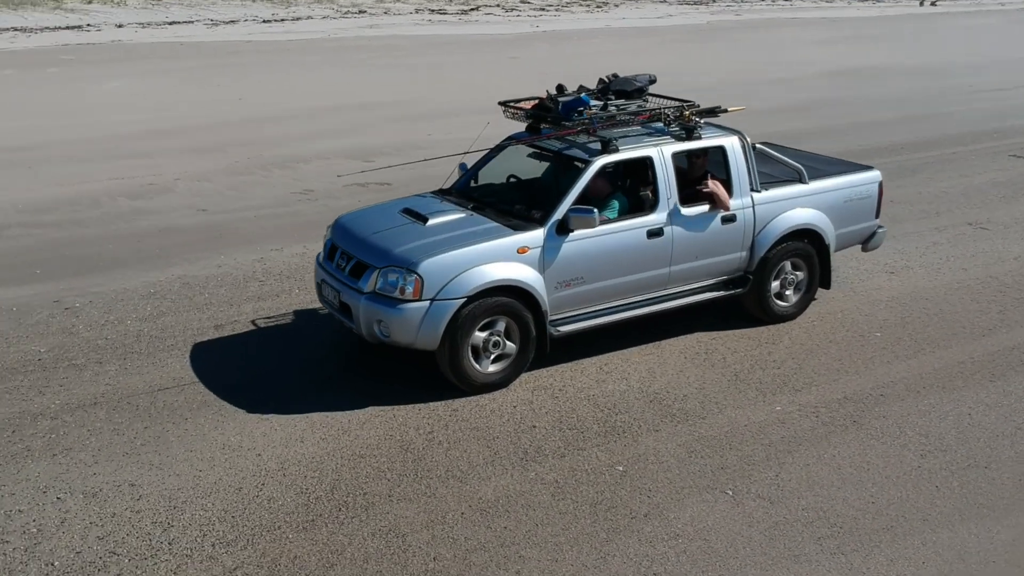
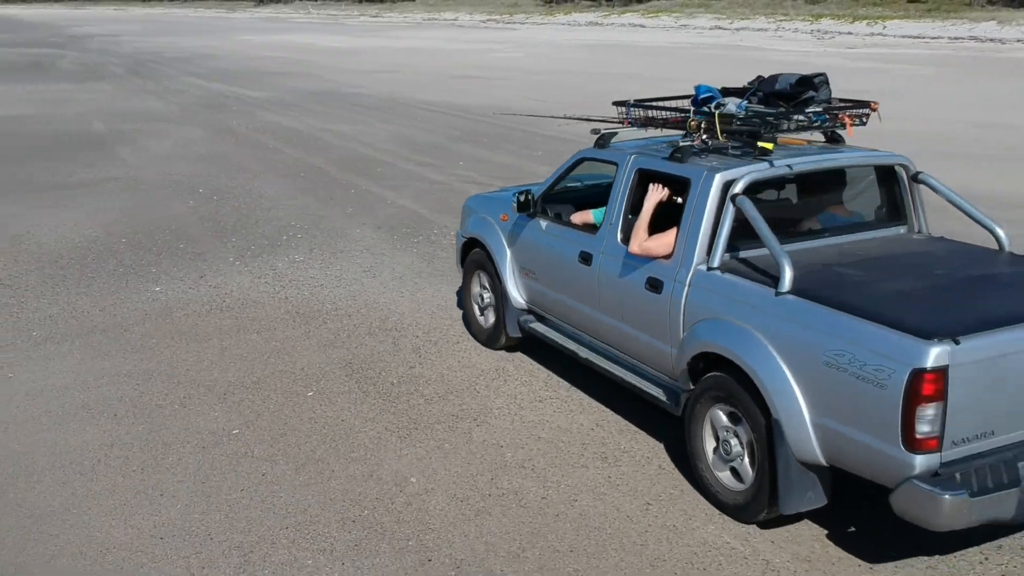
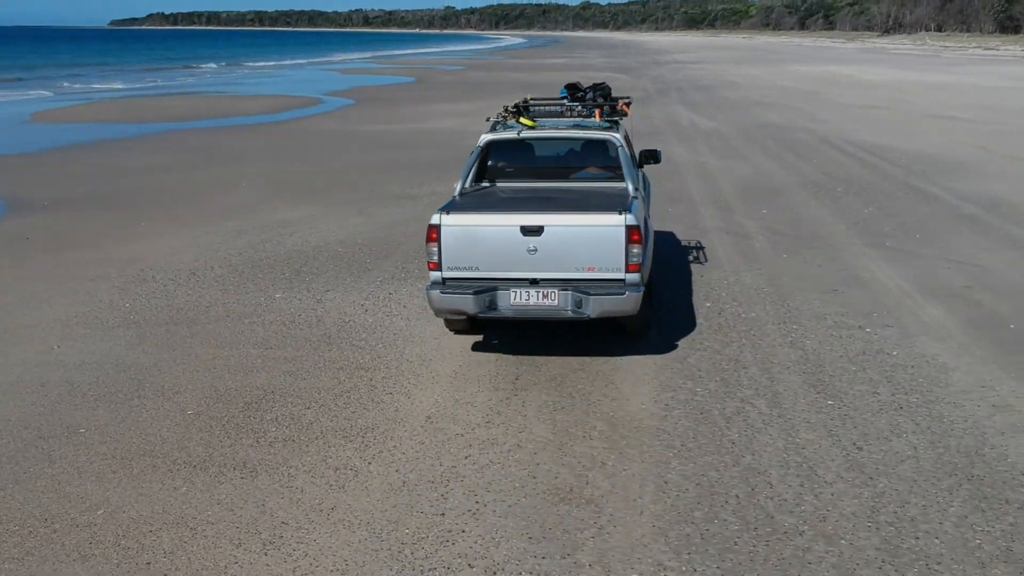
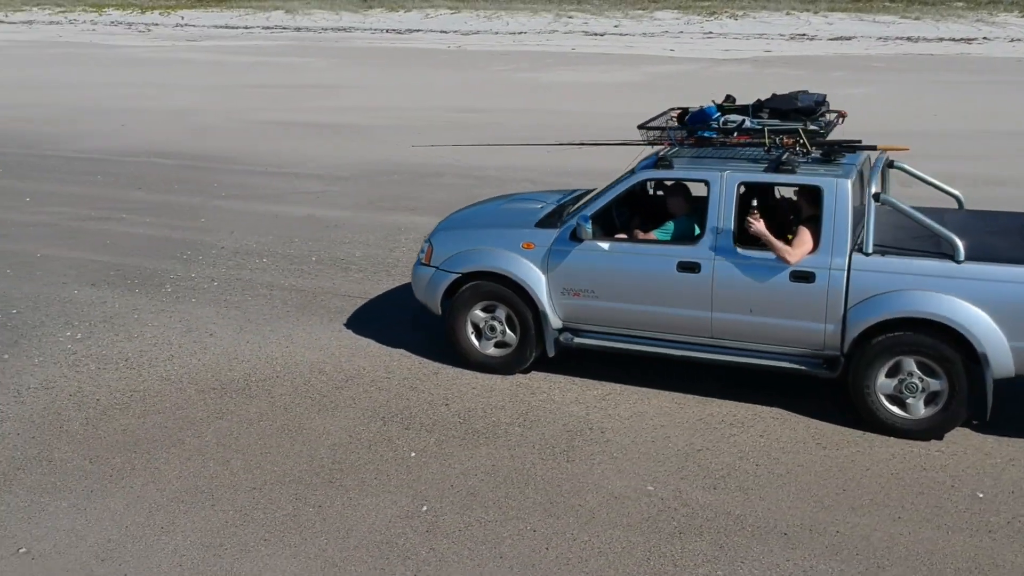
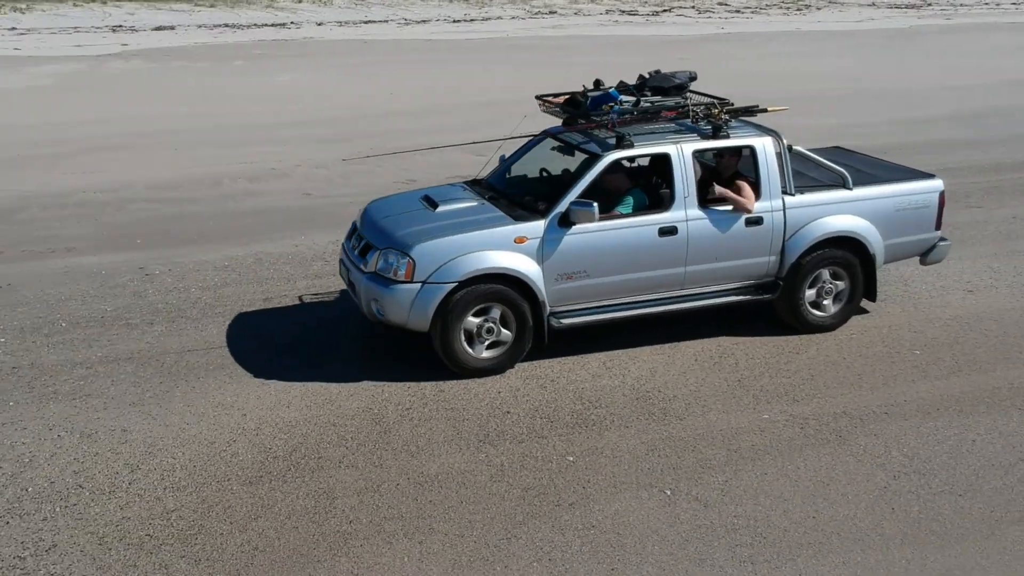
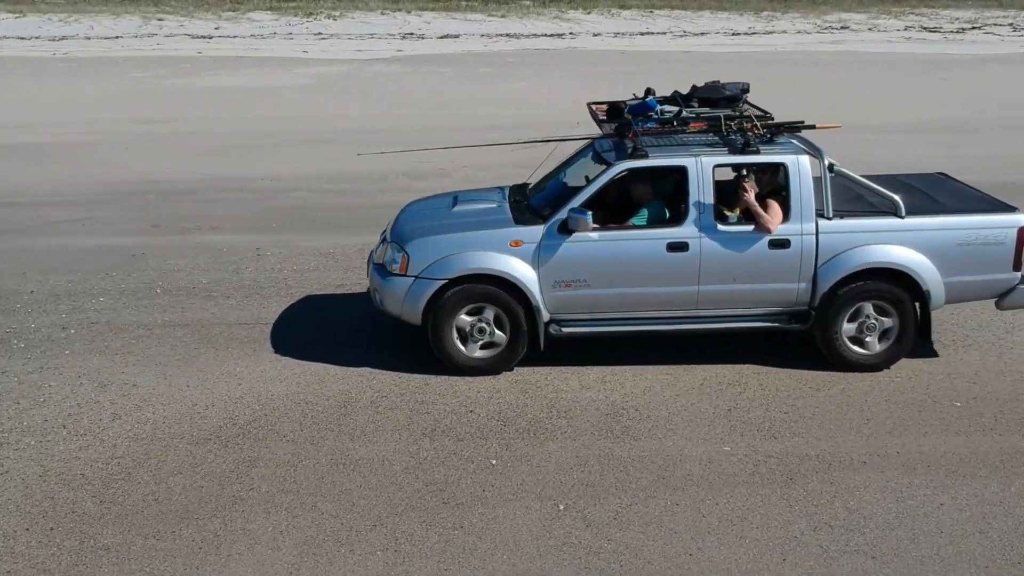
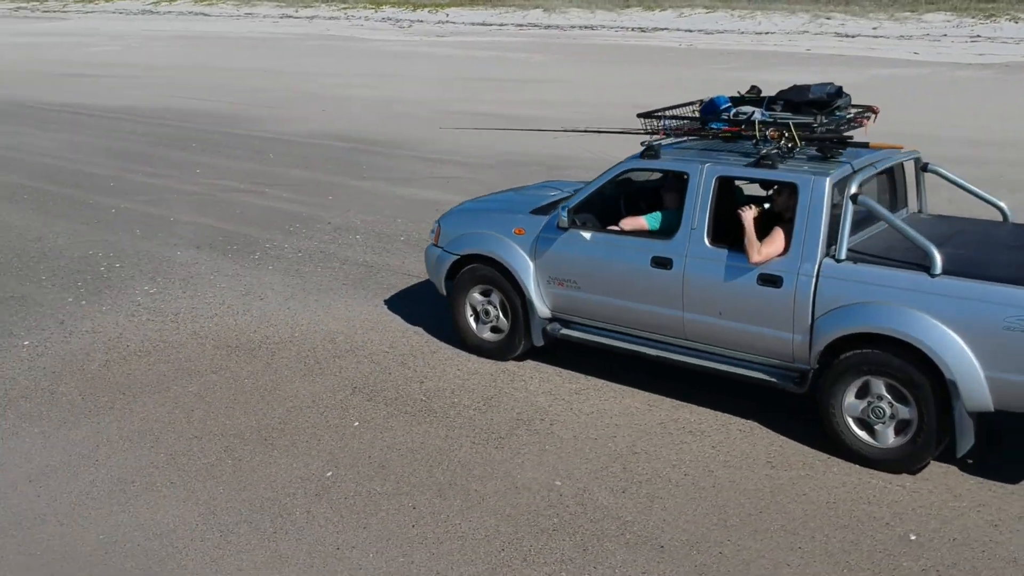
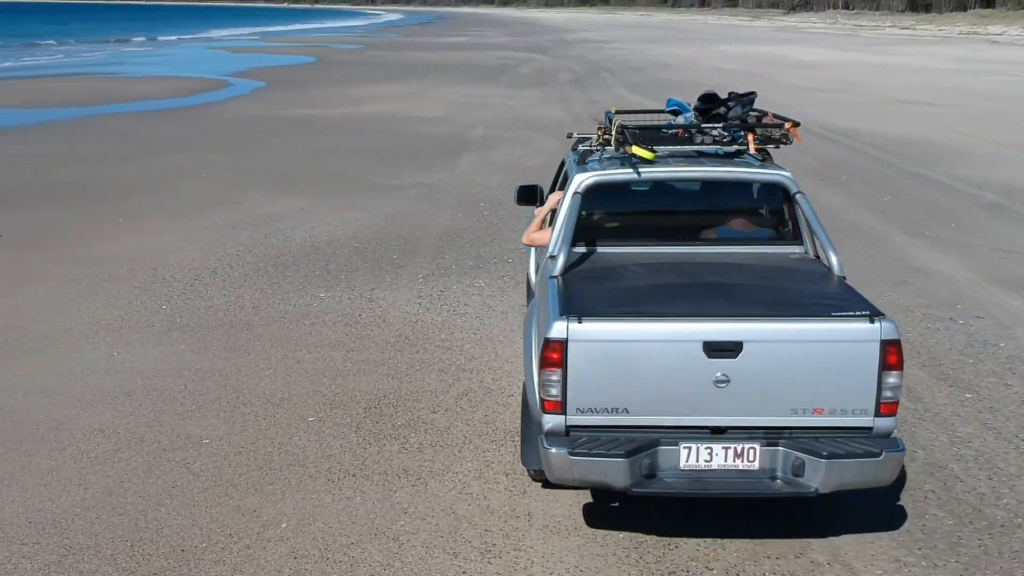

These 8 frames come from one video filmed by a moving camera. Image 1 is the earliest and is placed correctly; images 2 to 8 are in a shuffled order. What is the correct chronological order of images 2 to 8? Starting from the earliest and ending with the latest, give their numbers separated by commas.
5, 6, 4, 7, 2, 8, 3
